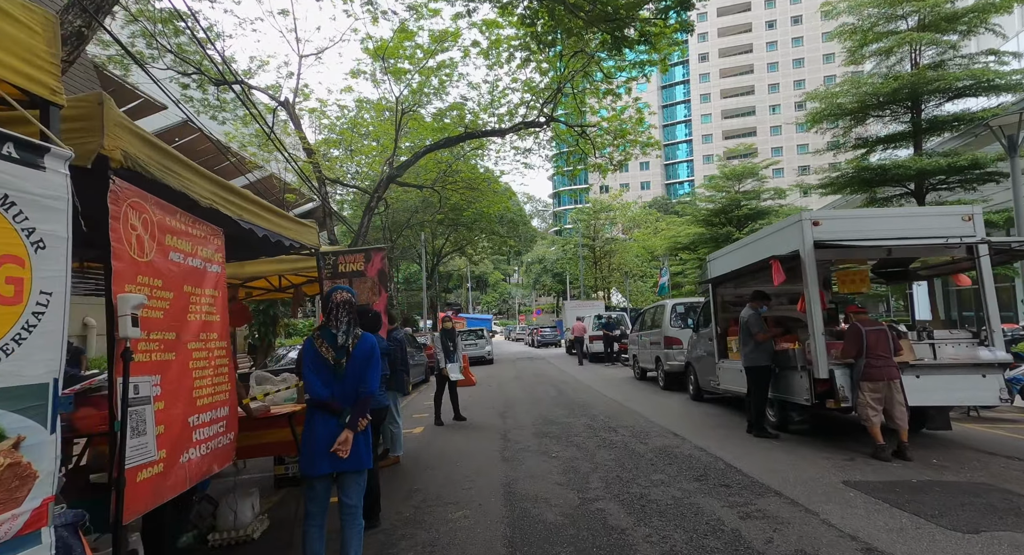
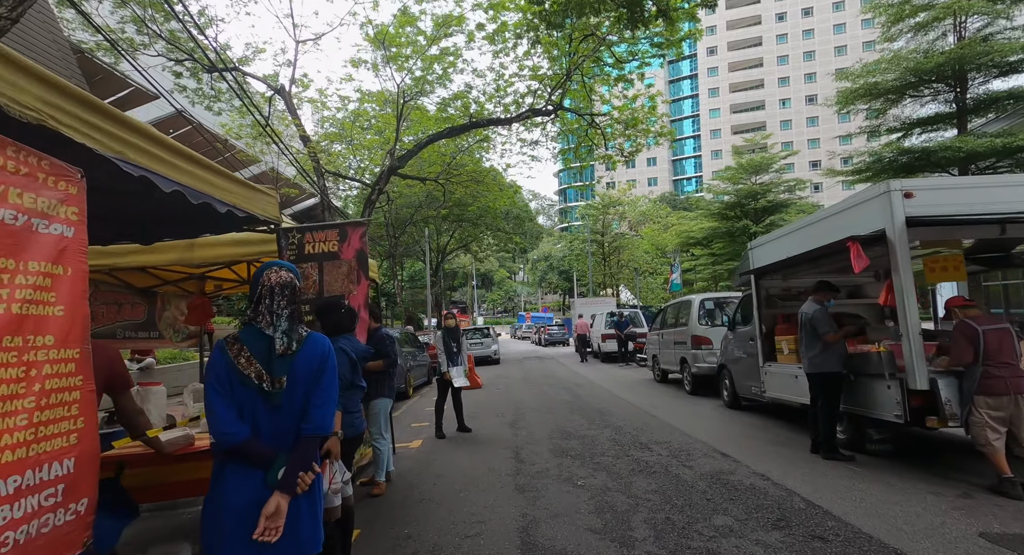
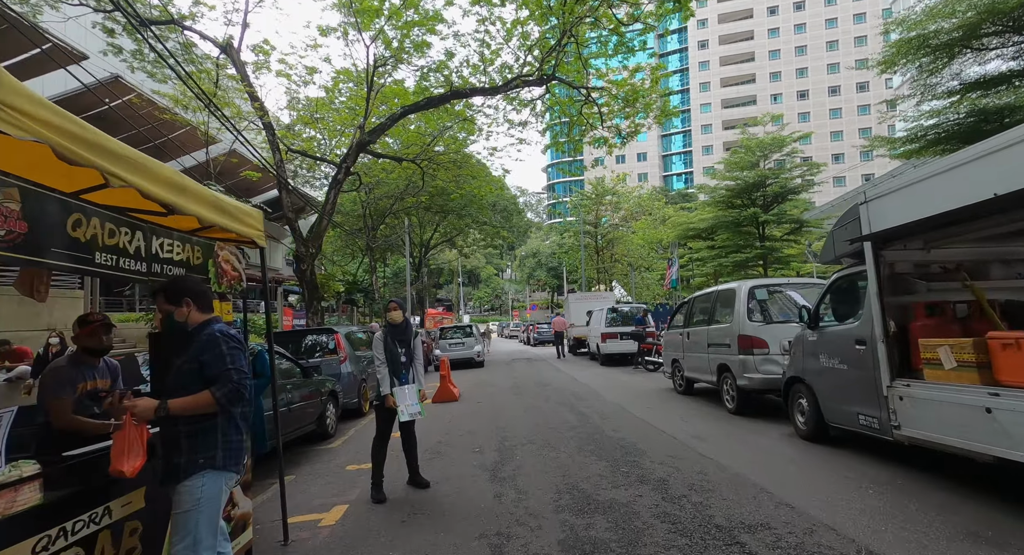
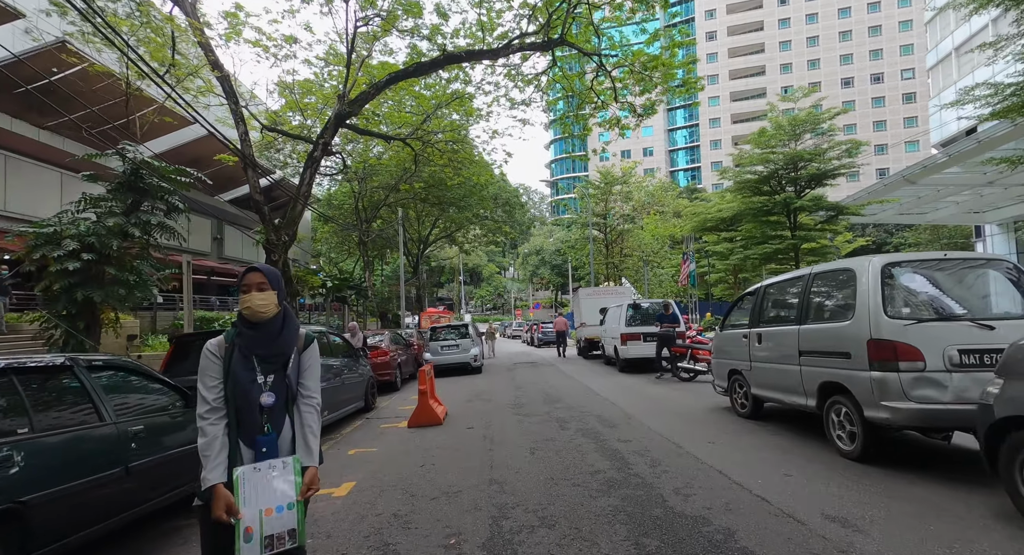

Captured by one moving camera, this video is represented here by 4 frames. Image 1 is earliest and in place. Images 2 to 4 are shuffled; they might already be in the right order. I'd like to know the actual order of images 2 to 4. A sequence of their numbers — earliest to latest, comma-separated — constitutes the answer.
2, 3, 4
